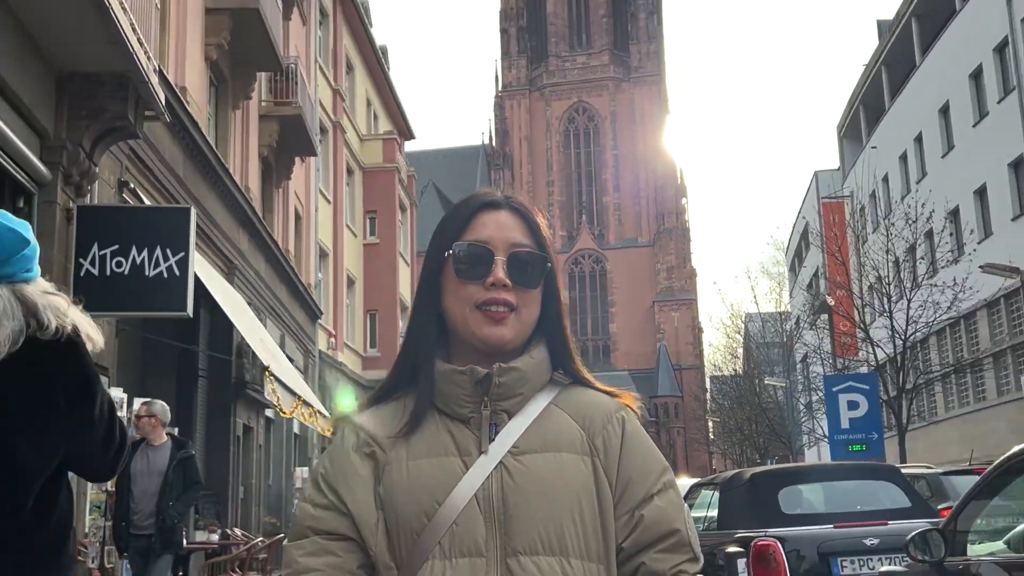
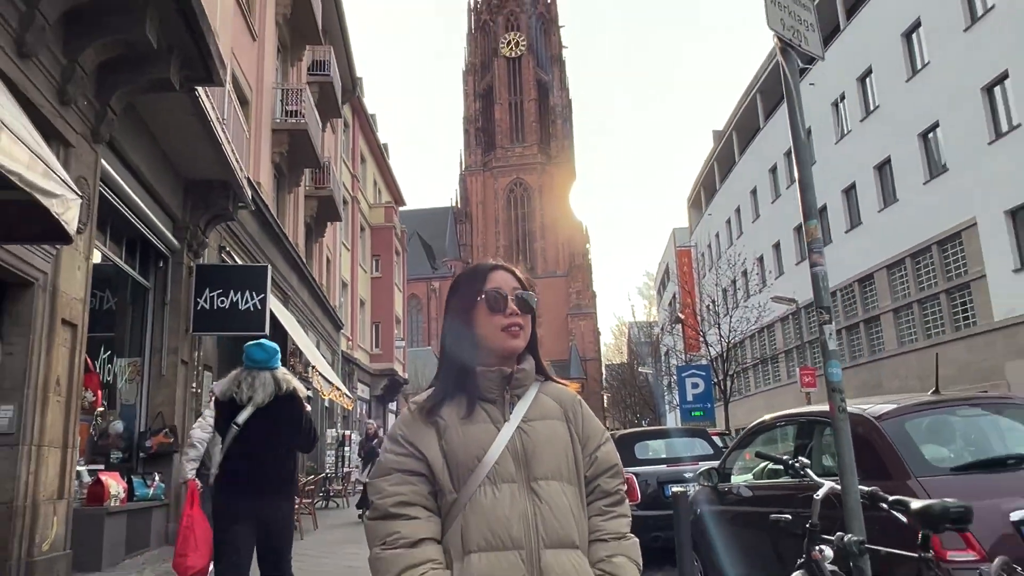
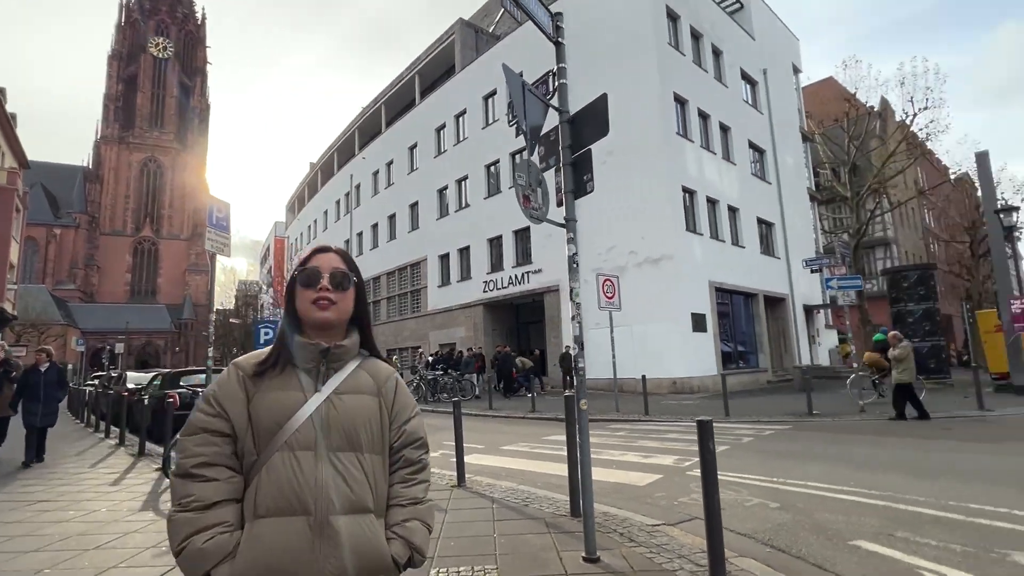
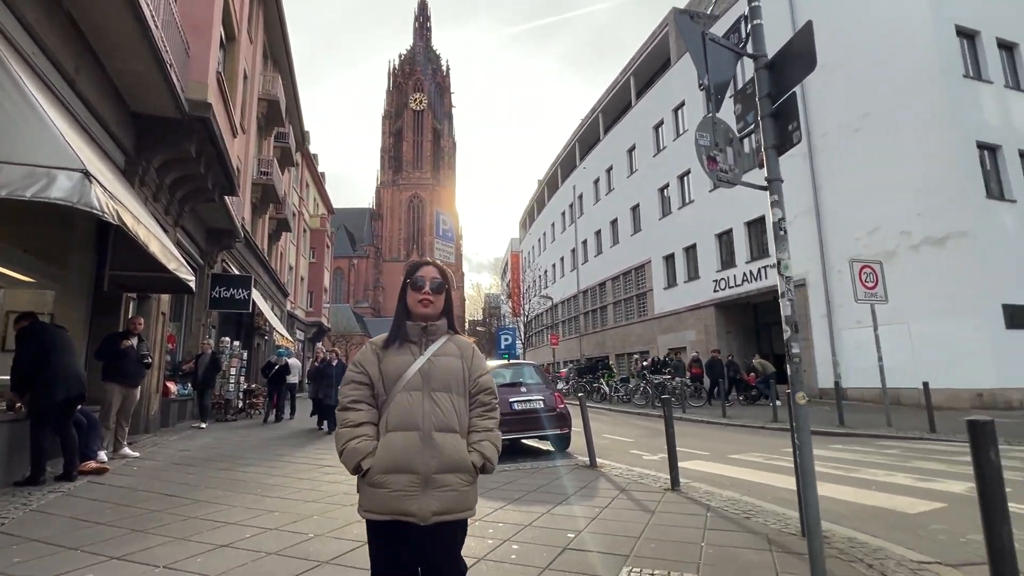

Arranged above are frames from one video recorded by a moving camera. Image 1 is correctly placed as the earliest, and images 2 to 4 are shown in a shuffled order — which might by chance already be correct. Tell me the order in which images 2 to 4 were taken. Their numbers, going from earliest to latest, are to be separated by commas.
2, 4, 3
